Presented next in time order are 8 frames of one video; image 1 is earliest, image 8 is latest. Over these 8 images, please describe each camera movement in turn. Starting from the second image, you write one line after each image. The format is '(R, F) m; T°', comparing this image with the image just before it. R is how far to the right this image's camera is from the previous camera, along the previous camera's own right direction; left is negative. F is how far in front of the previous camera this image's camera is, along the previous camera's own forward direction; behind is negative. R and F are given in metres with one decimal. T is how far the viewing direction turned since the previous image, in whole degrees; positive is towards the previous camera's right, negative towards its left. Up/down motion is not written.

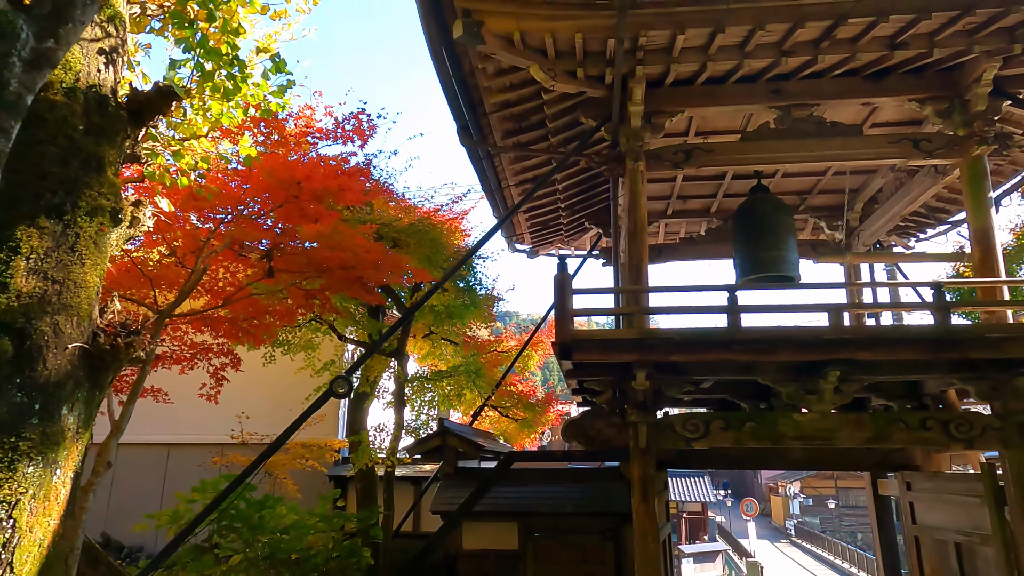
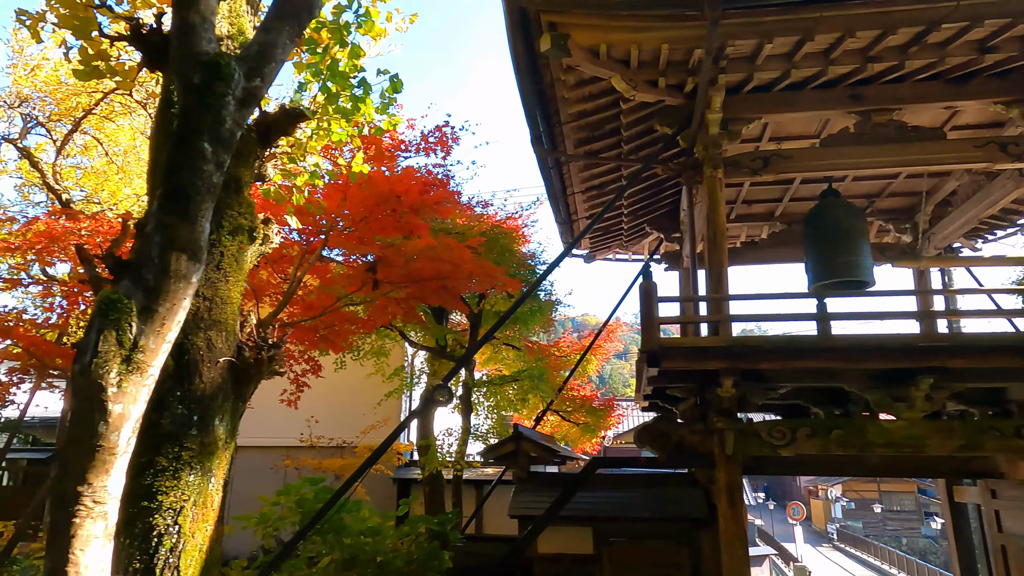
(-0.5, -0.1) m; -2°
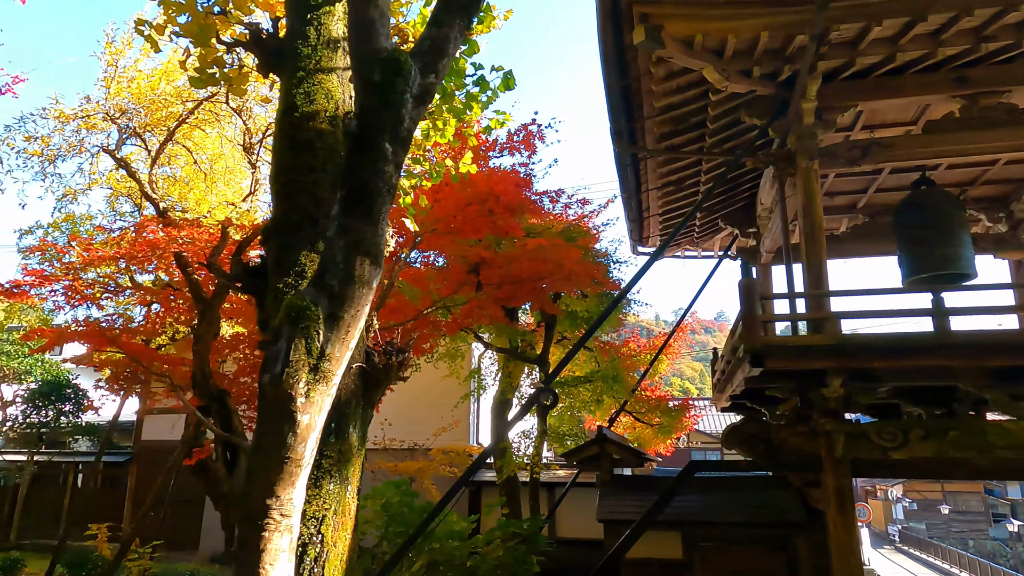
(-0.4, +0.1) m; -3°
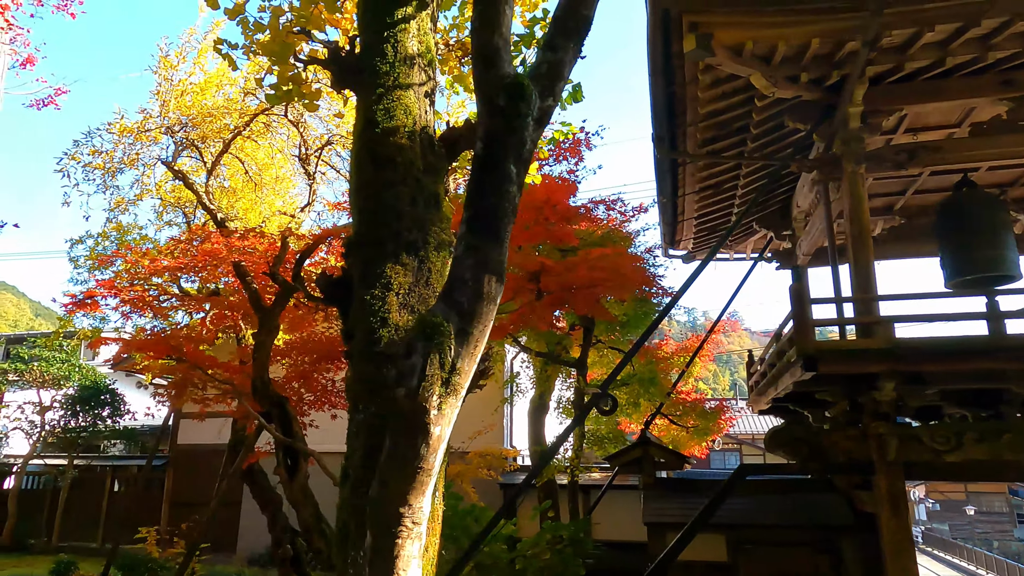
(-0.3, -0.1) m; -1°
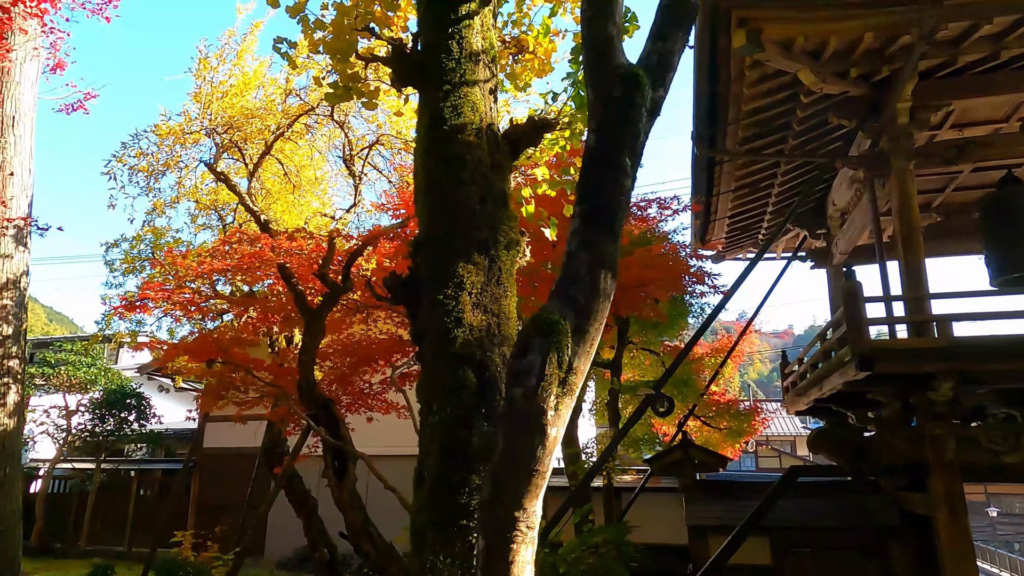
(-0.3, +0.1) m; -1°
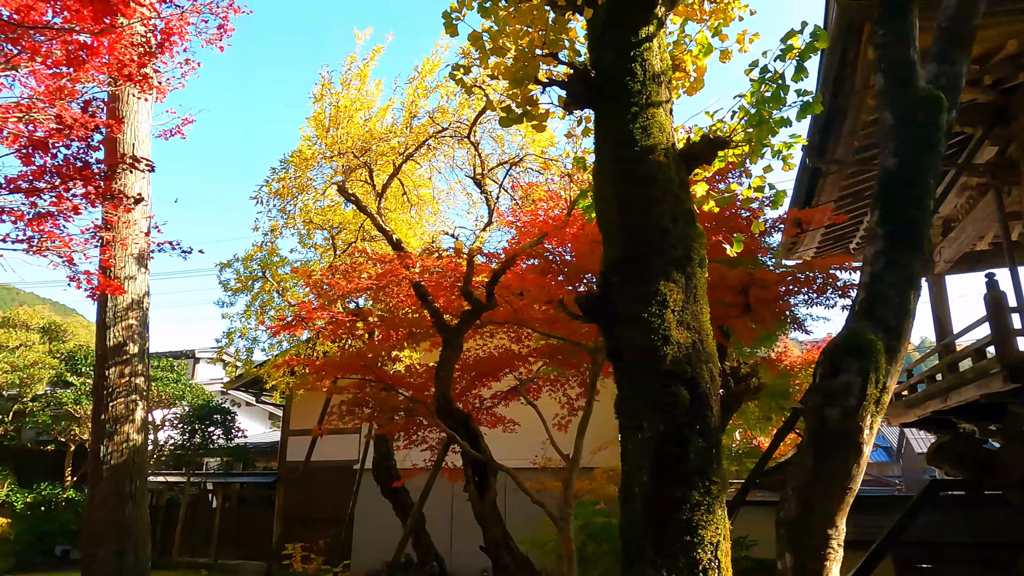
(-0.8, -0.1) m; -3°
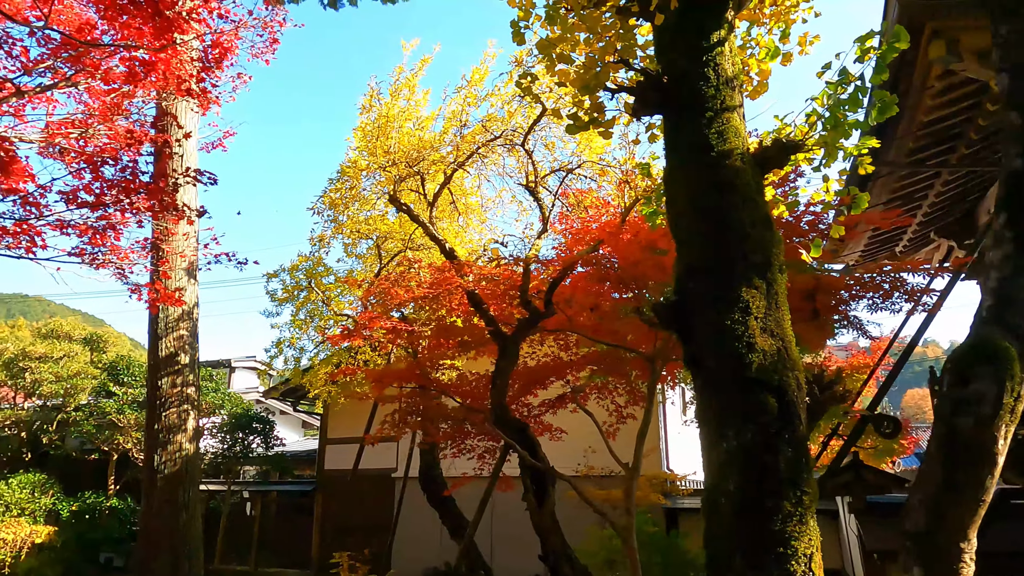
(-0.3, 0.0) m; -2°
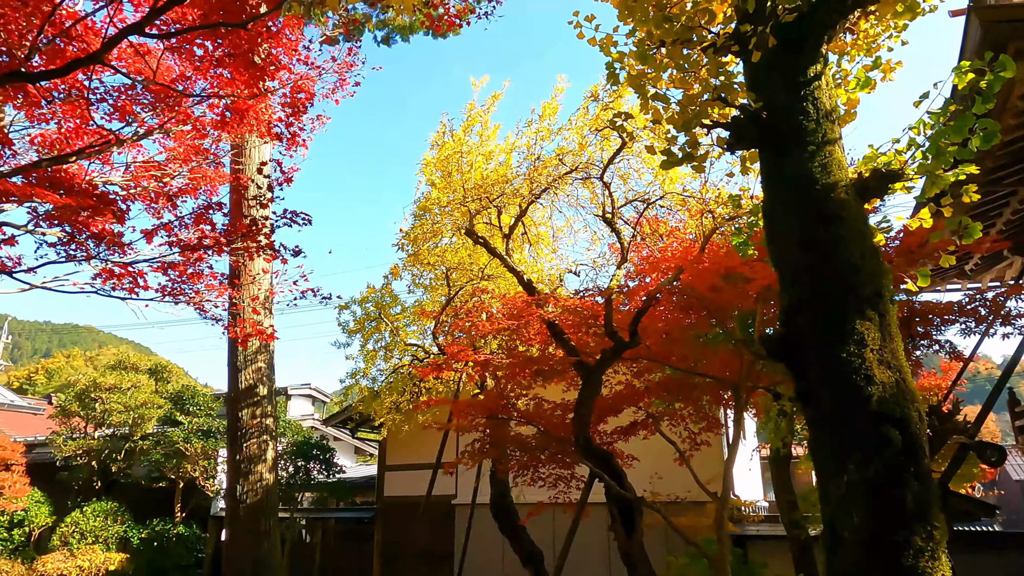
(-0.4, -0.1) m; -3°
